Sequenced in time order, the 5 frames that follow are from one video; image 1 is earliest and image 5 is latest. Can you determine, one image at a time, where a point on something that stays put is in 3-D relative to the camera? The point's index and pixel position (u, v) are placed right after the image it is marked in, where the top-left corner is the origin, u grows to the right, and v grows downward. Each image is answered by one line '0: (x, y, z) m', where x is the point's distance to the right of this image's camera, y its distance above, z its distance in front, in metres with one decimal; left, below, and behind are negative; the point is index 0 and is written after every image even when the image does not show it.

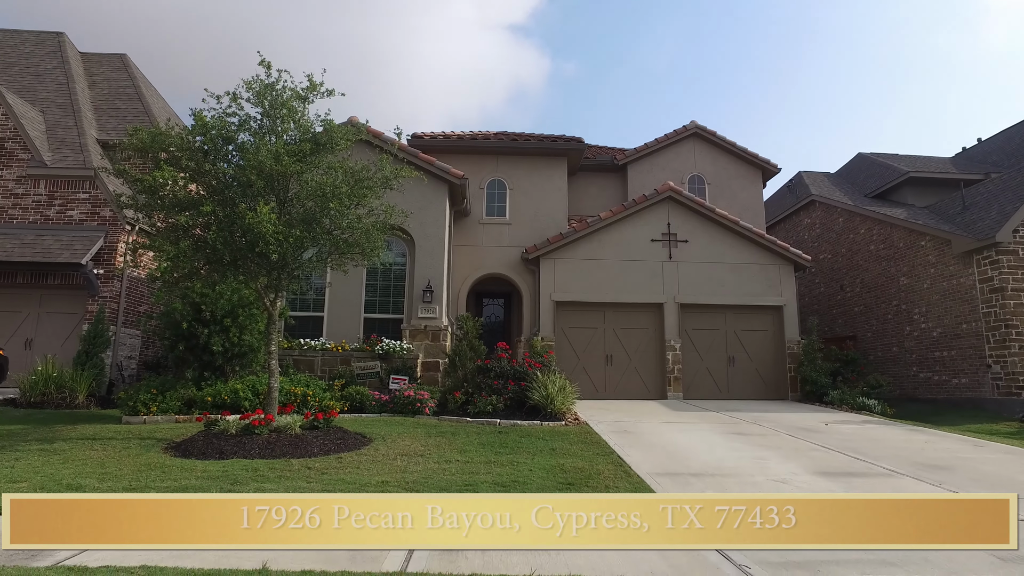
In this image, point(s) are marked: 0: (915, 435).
0: (+5.9, -2.2, +8.9) m
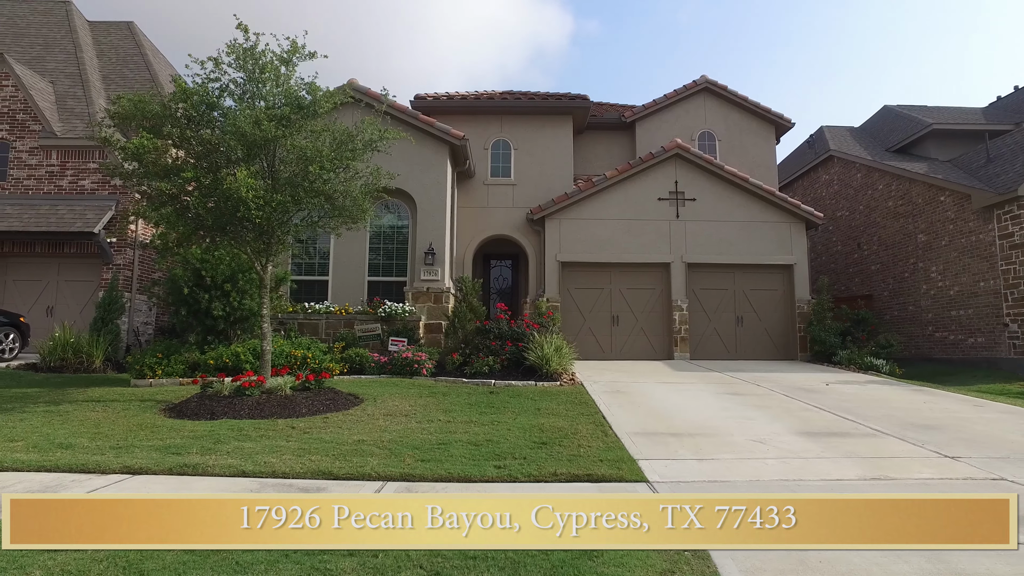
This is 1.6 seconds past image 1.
0: (+5.8, -1.5, +8.8) m
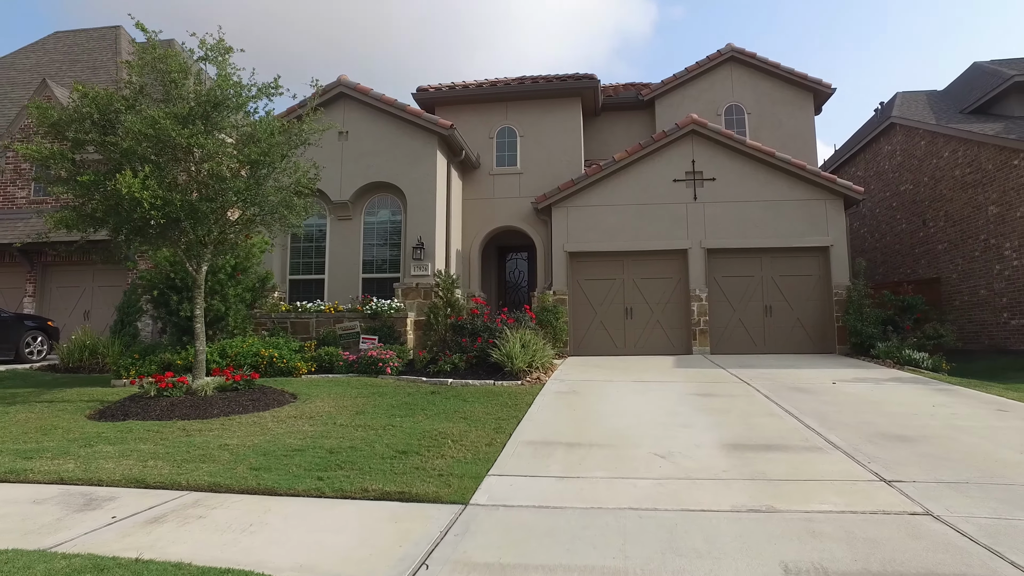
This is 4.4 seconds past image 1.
0: (+5.0, -1.3, +7.3) m
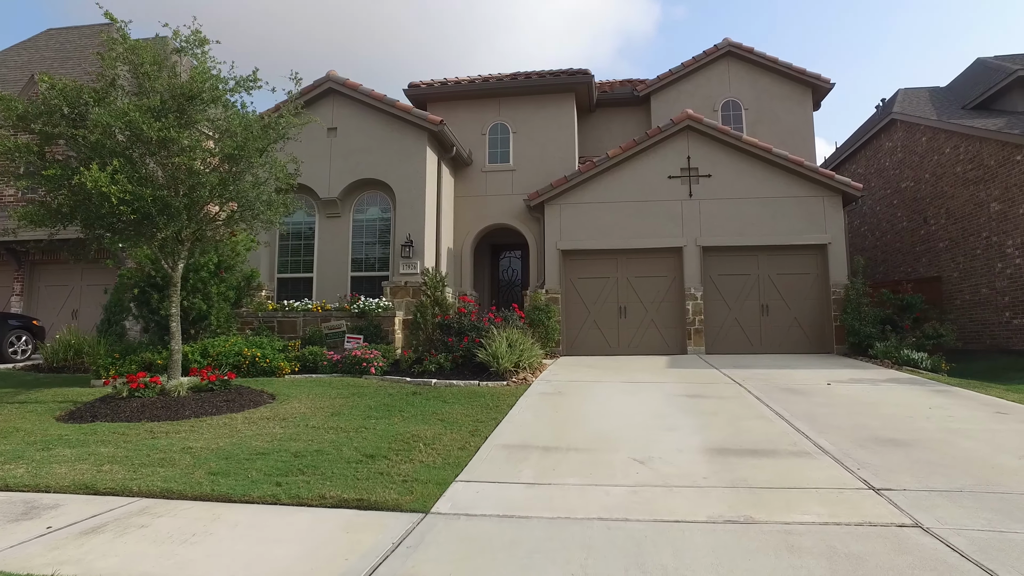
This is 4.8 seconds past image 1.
0: (+4.8, -1.3, +7.0) m
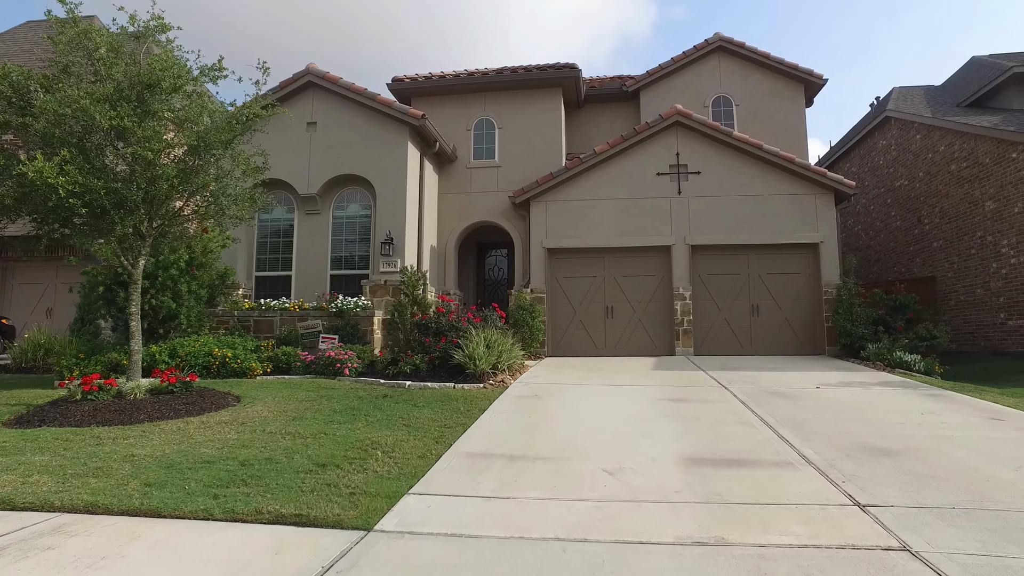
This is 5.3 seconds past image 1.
0: (+4.5, -1.3, +6.7) m
